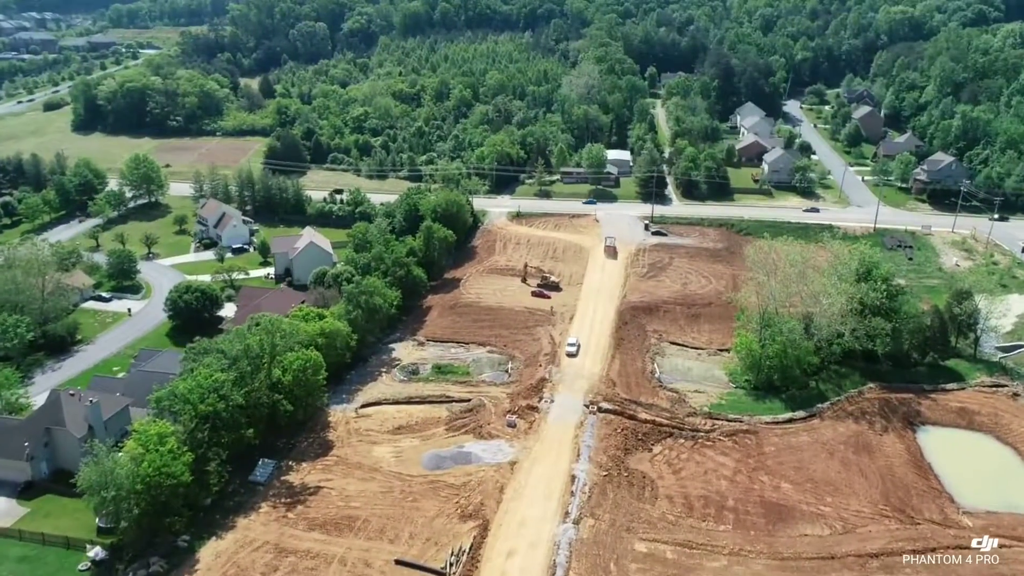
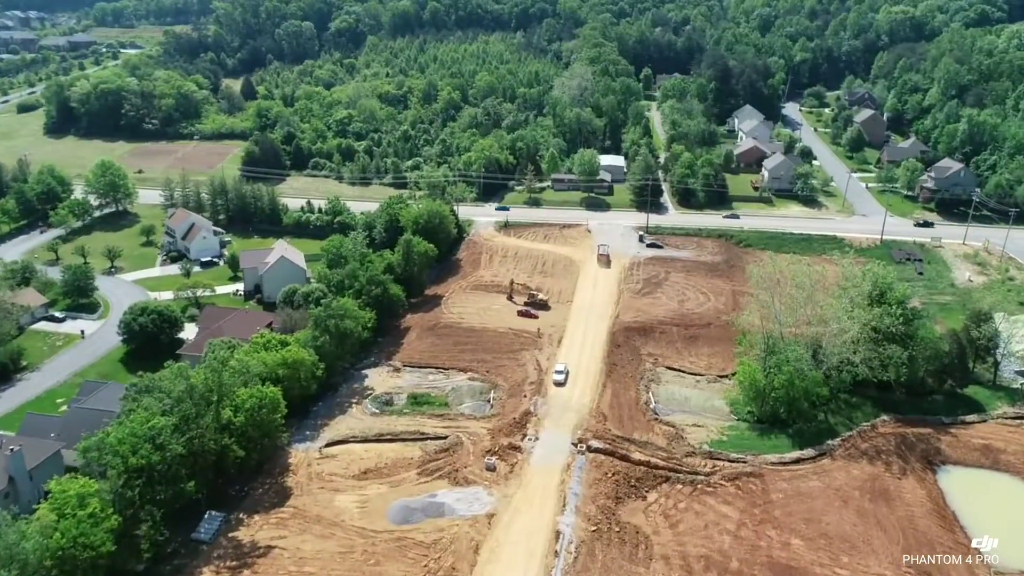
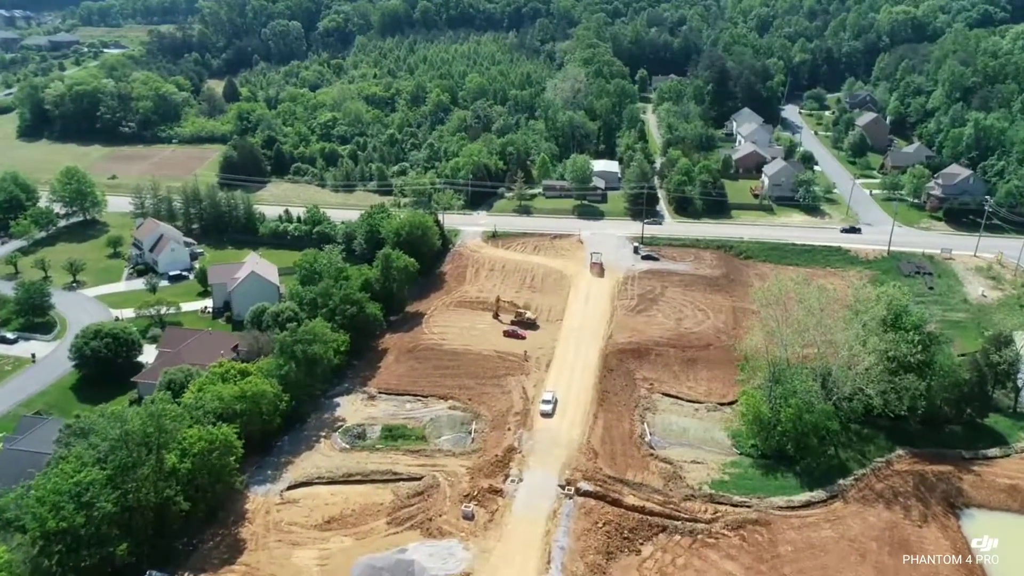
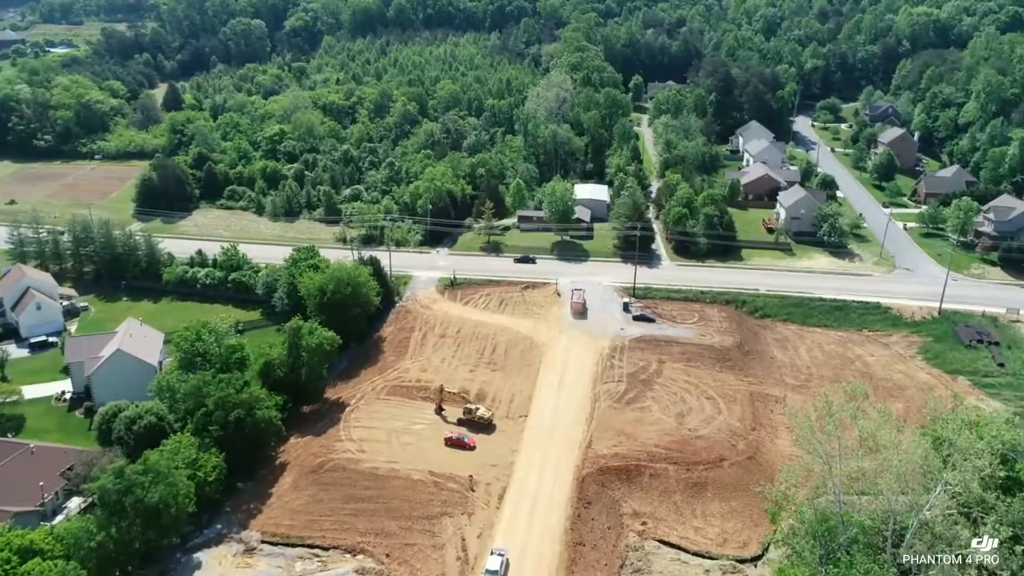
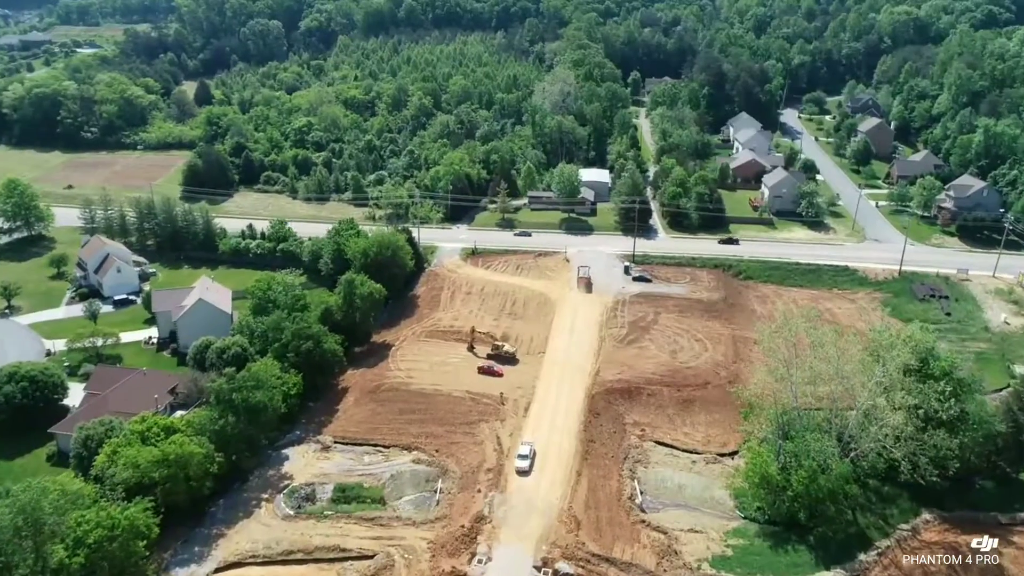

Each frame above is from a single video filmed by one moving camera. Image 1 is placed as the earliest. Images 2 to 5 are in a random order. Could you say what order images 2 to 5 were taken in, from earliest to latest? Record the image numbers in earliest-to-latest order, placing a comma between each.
2, 3, 5, 4
